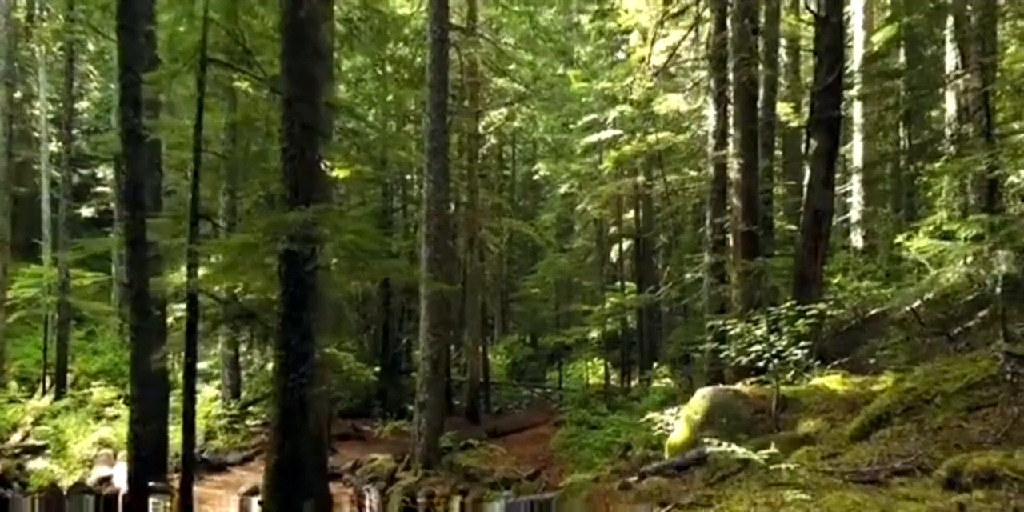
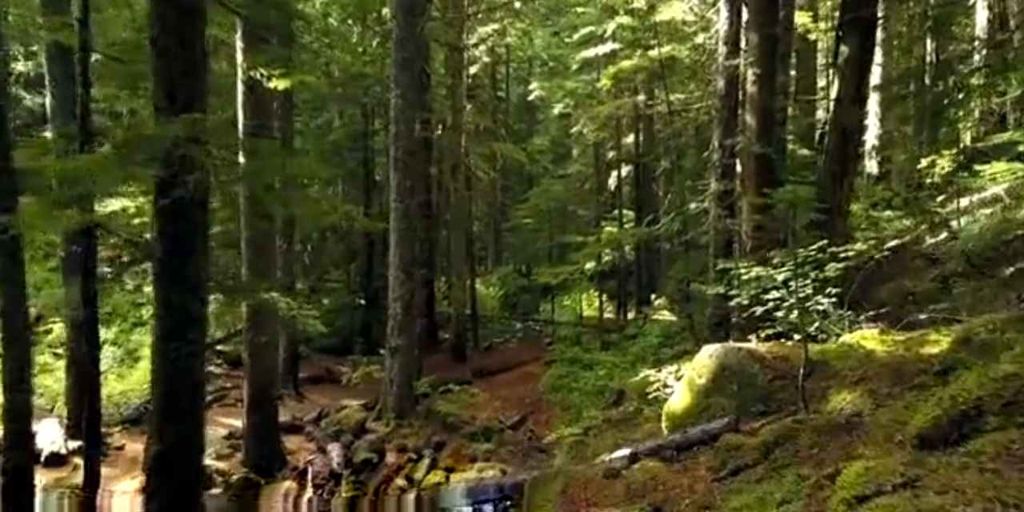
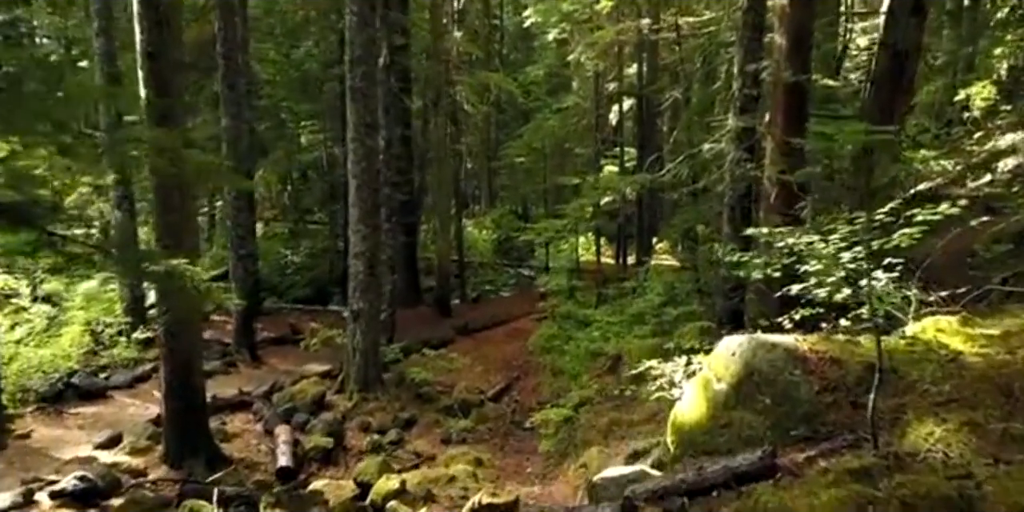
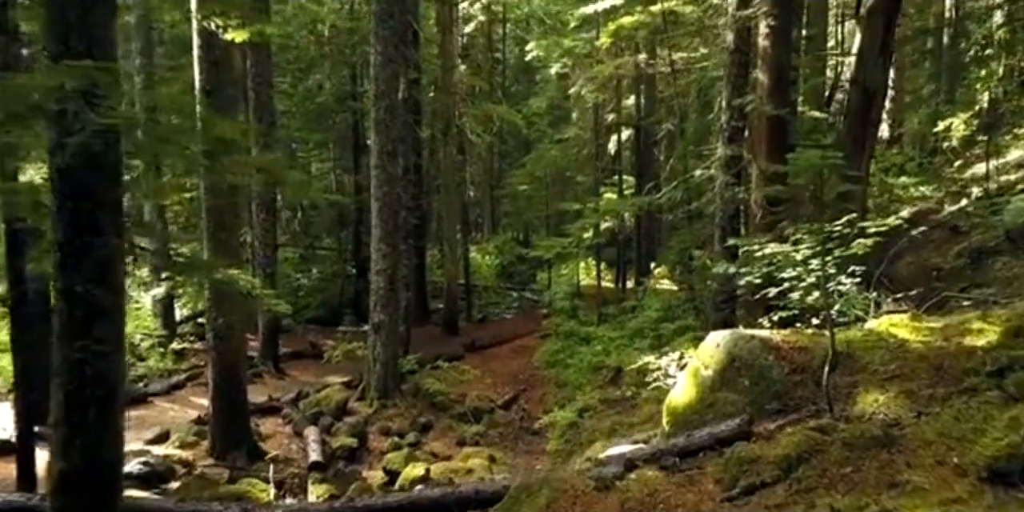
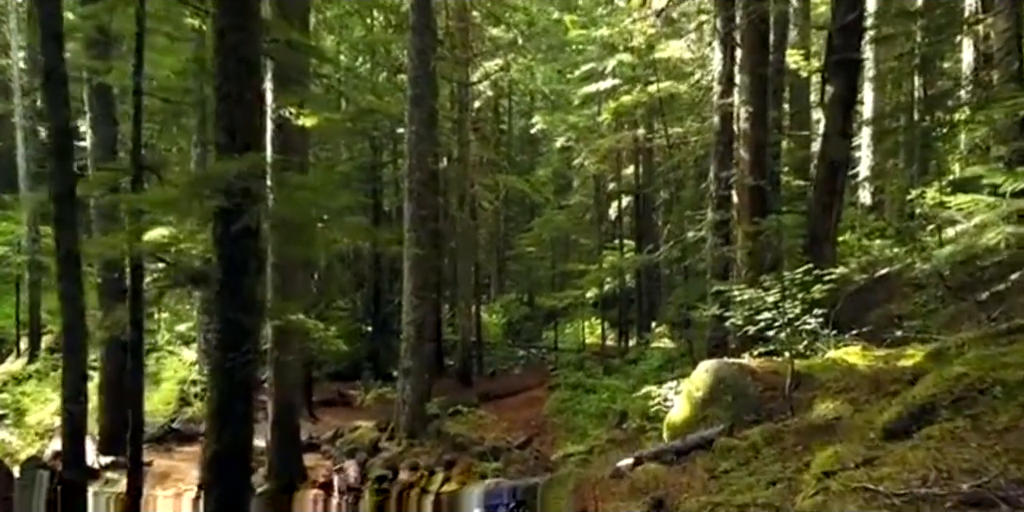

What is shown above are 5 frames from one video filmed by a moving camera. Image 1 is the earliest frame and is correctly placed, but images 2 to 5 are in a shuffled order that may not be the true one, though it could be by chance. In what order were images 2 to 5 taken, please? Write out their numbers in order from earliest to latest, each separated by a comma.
5, 2, 4, 3
